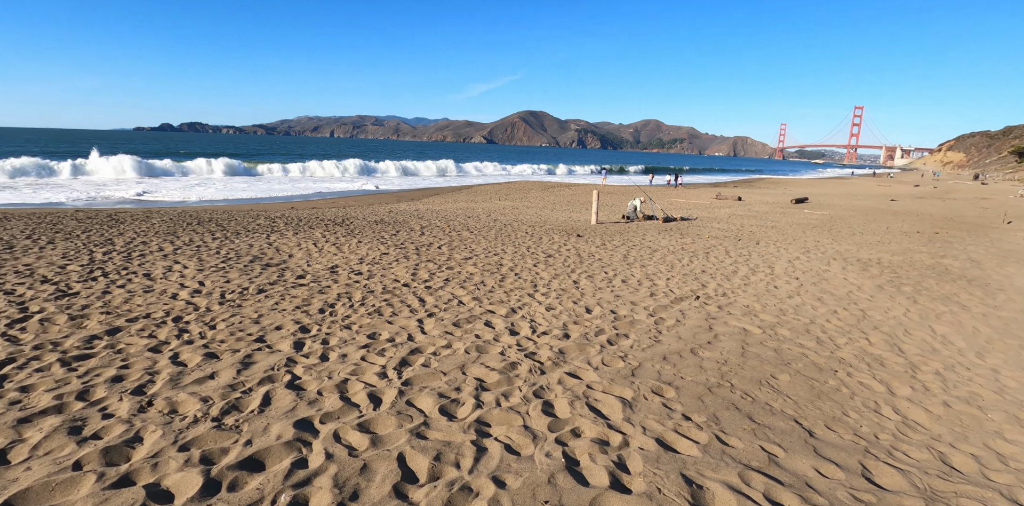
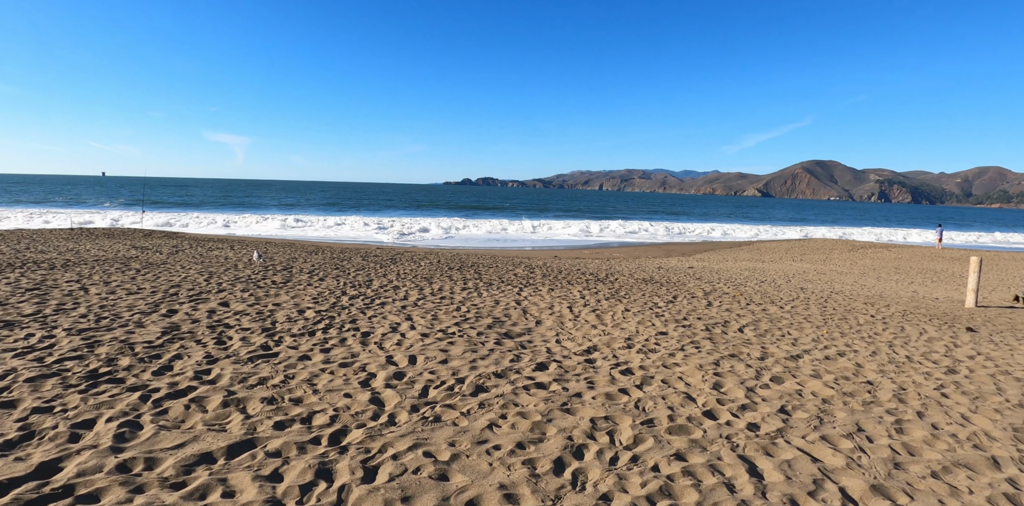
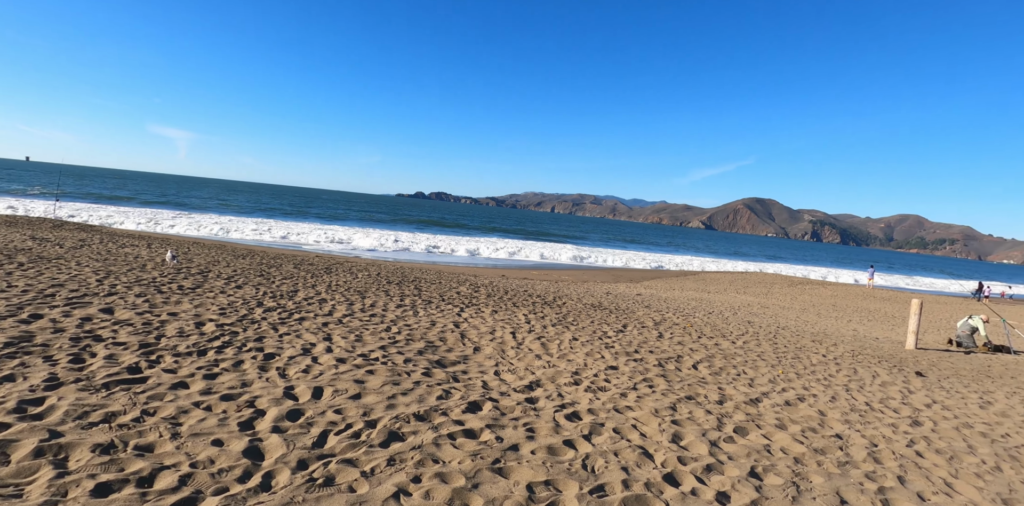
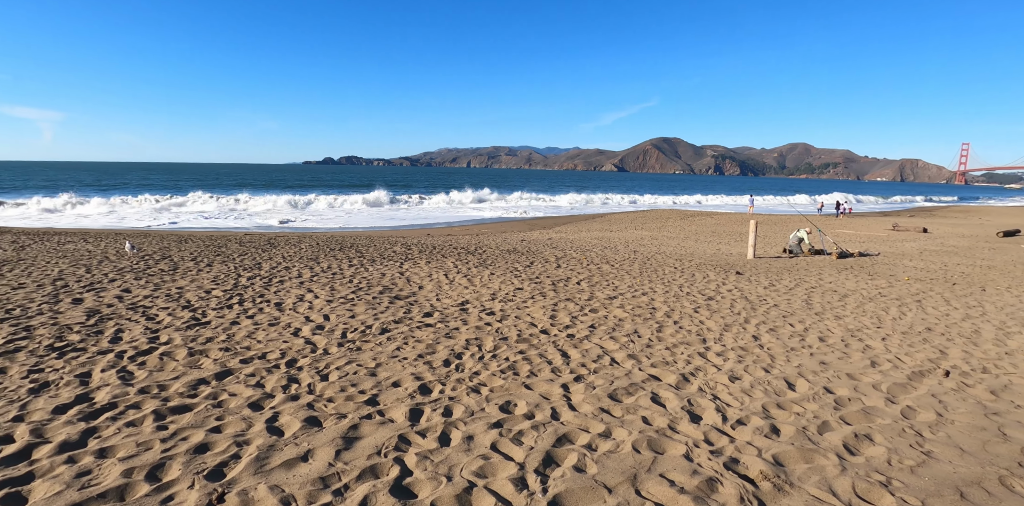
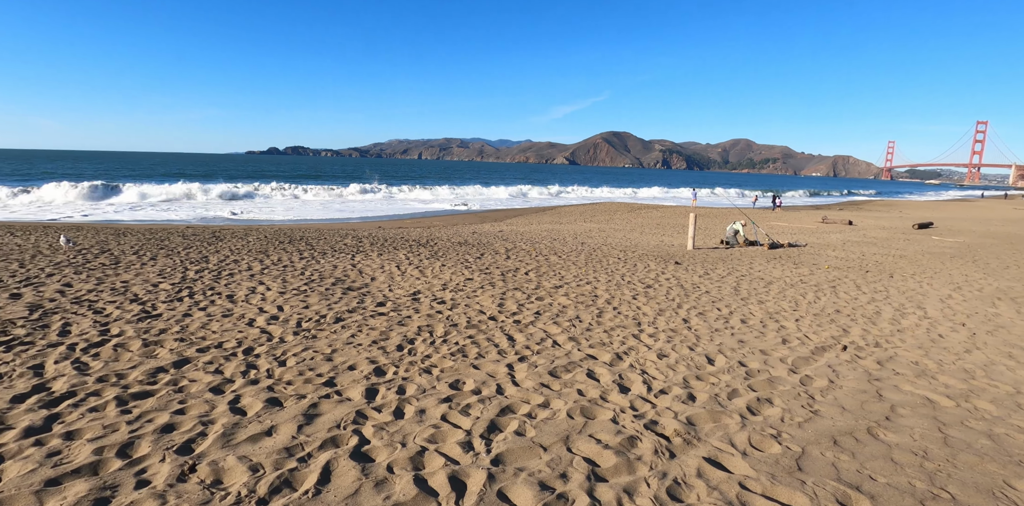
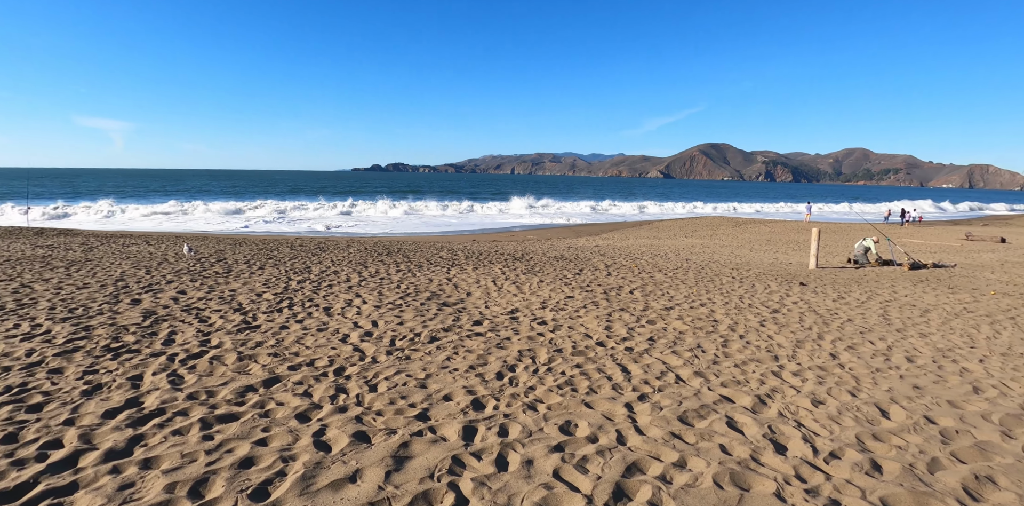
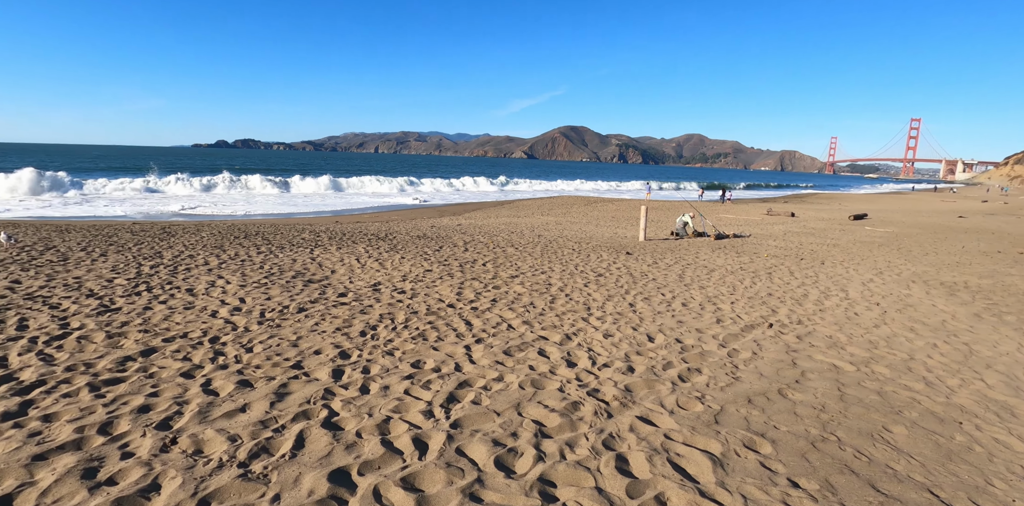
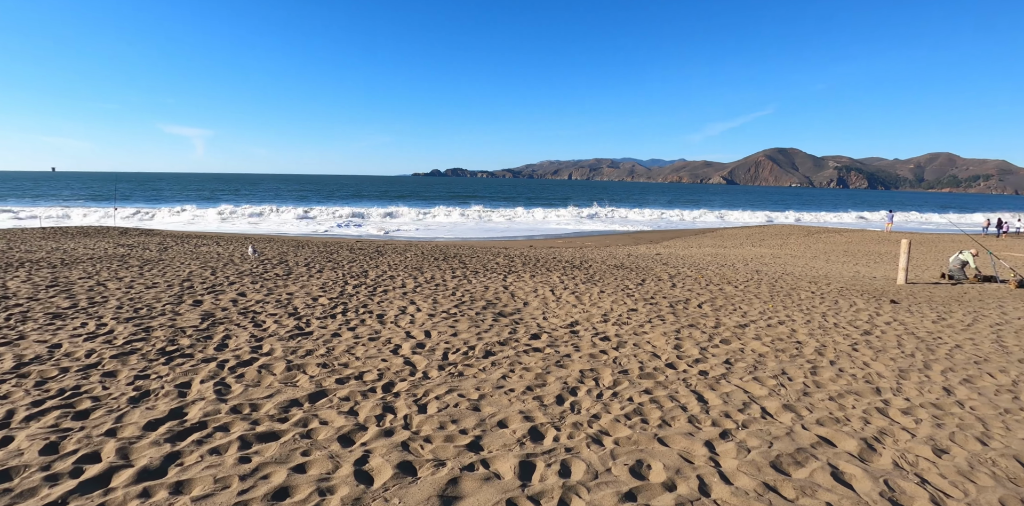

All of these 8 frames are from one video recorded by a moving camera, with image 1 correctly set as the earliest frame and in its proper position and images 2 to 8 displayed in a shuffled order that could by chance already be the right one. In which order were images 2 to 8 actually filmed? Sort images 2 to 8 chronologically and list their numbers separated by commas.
7, 5, 4, 6, 8, 2, 3
